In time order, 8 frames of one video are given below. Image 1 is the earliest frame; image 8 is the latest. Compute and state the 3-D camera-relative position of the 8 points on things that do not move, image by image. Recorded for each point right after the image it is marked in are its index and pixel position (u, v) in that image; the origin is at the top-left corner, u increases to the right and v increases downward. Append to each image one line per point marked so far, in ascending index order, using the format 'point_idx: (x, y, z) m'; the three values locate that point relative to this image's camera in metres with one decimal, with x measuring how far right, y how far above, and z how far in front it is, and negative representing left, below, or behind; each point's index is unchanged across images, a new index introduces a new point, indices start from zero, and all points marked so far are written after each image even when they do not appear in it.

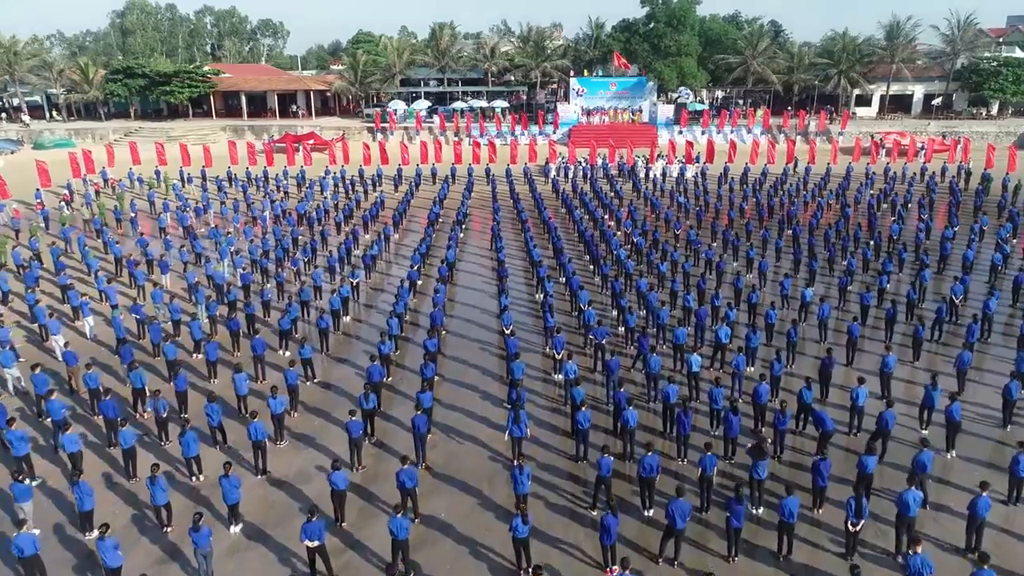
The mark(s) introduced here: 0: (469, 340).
0: (-1.0, -1.3, +18.4) m
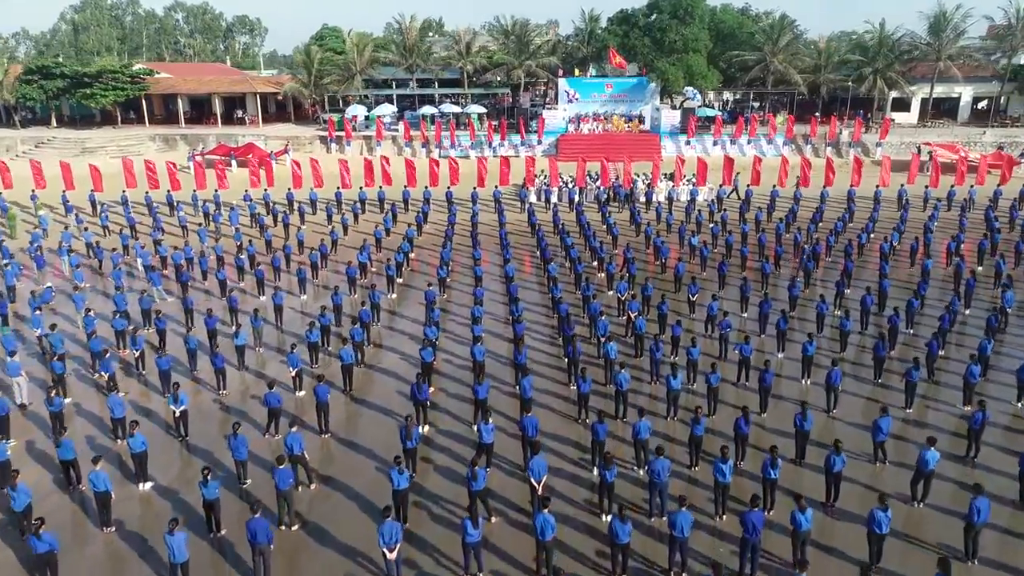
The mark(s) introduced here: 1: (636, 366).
0: (-2.4, -3.5, +10.3) m
1: (+2.6, -1.7, +16.1) m
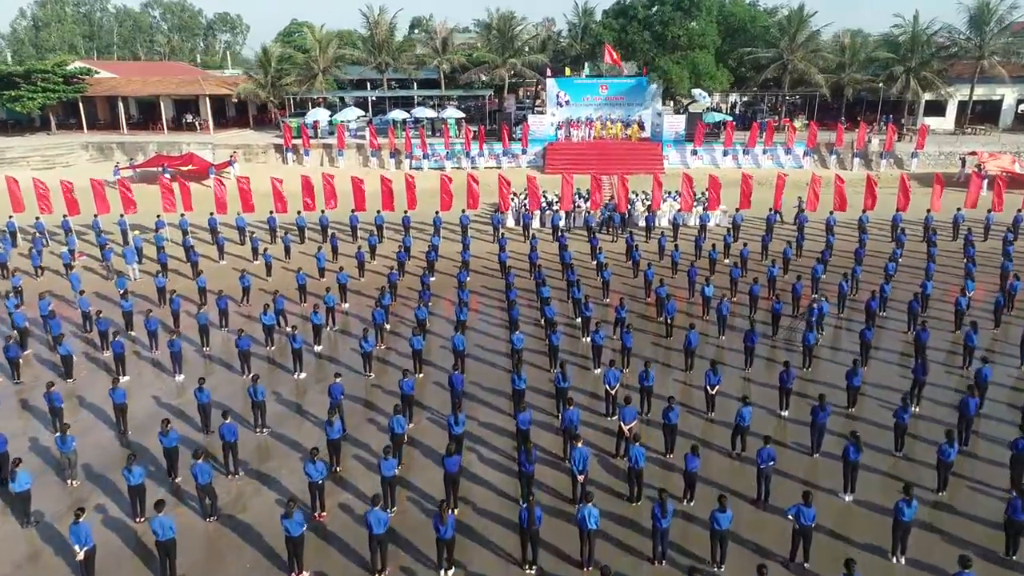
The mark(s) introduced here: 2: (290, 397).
0: (-3.4, -5.1, +4.6) m
1: (+1.6, -3.2, +10.4) m
2: (-4.4, -2.1, +14.7) m
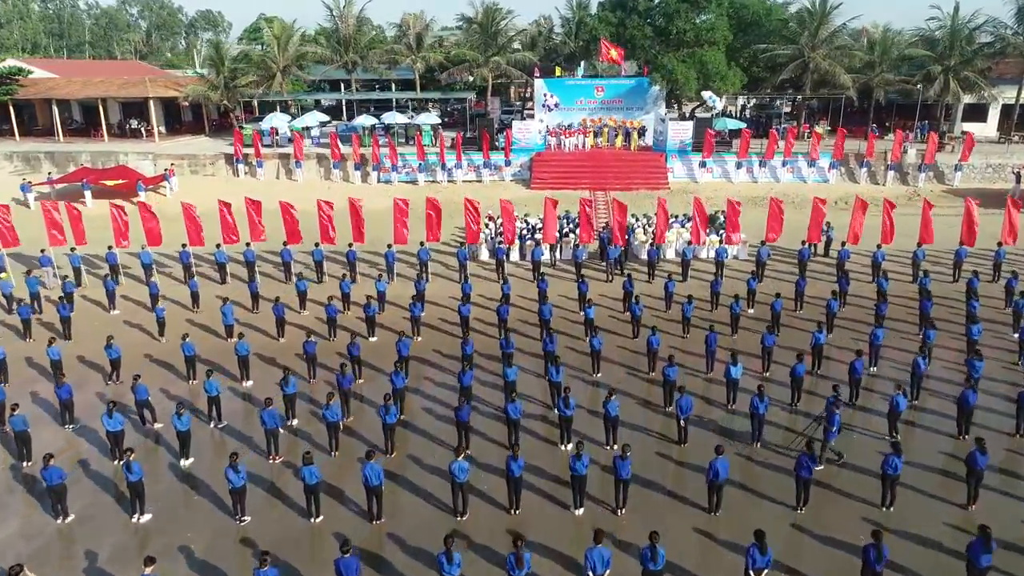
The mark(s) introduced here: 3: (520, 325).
0: (-4.2, -6.5, -0.5) m
1: (+0.8, -4.6, +5.3) m
2: (-5.2, -3.5, +9.7) m
3: (+0.2, -0.8, +17.6) m
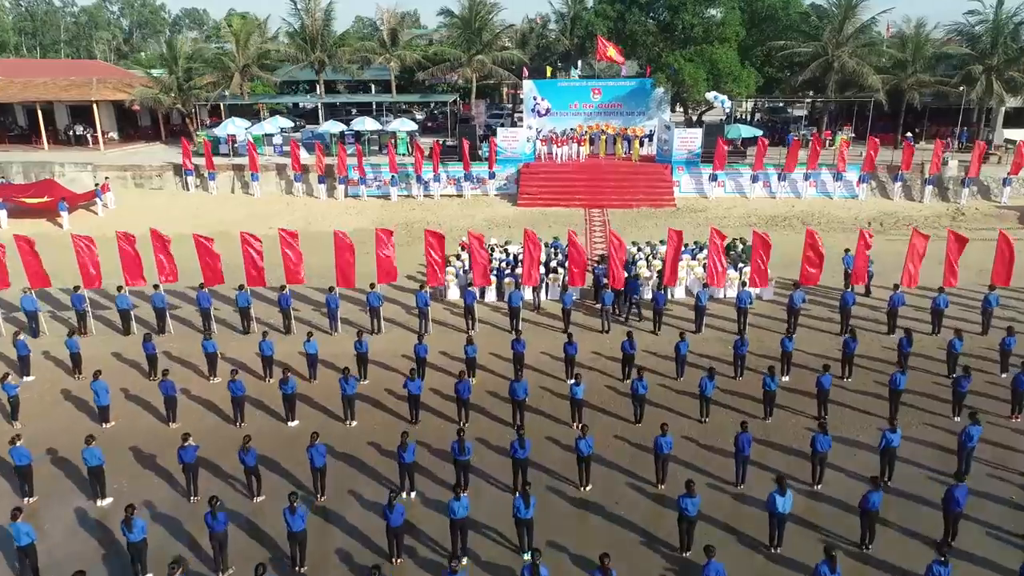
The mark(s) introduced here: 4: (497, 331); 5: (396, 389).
0: (-4.8, -7.7, -4.6) m
1: (+0.2, -5.8, +1.1) m
2: (-5.8, -4.6, +5.5) m
3: (-0.4, -2.0, +13.4) m
4: (-0.3, -0.9, +16.9) m
5: (-2.2, -1.9, +14.0) m
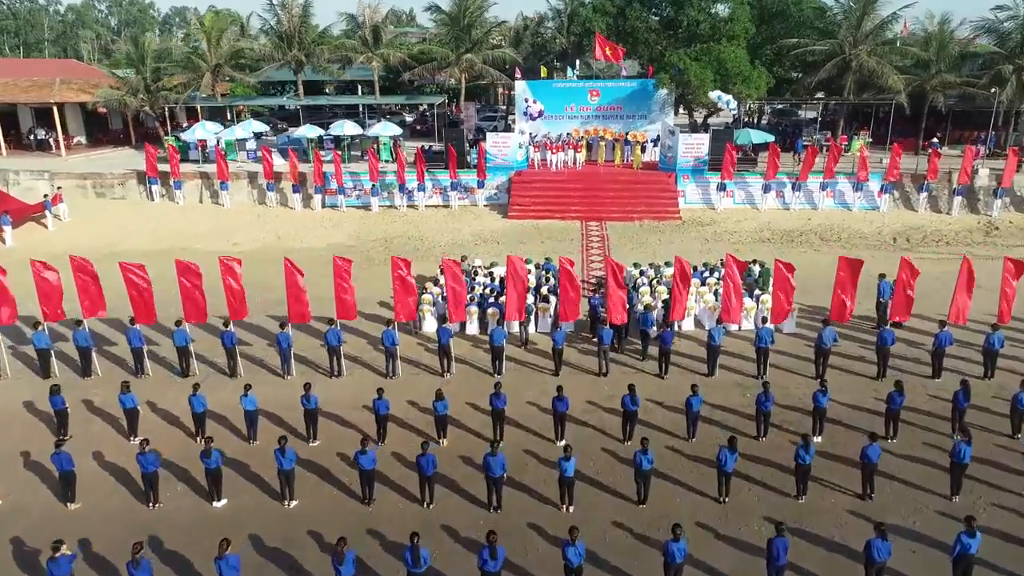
0: (-5.2, -8.4, -7.1) m
1: (-0.2, -6.5, -1.3) m
2: (-6.1, -5.3, +3.1) m
3: (-0.8, -2.7, +11.0) m
4: (-0.7, -1.6, +14.5) m
5: (-2.5, -2.6, +11.6) m
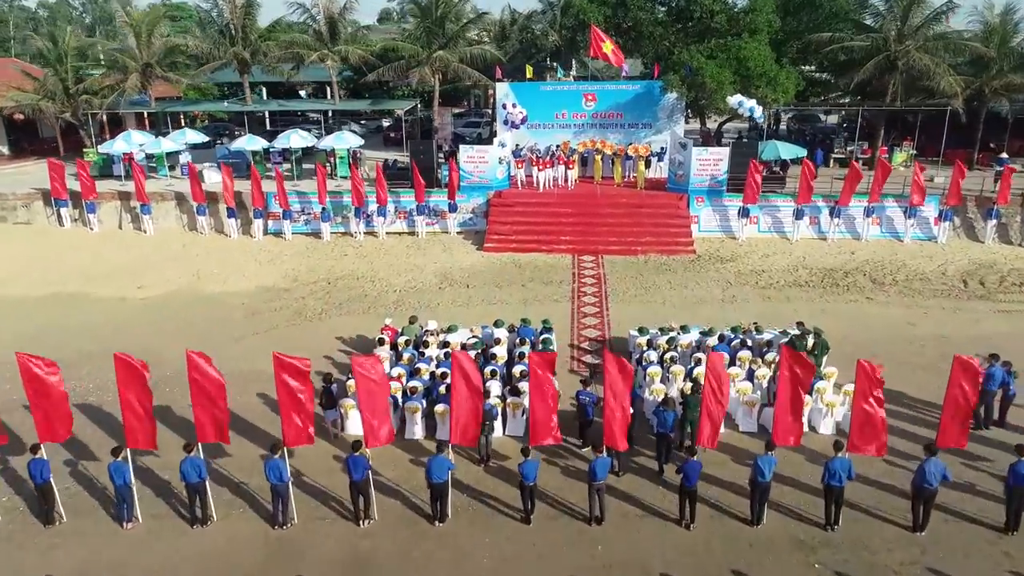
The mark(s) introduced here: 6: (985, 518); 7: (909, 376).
0: (-5.8, -9.7, -11.9) m
1: (-0.8, -7.8, -6.1) m
2: (-6.8, -6.7, -1.7) m
3: (-1.5, -4.0, +6.2) m
4: (-1.4, -3.0, +9.7) m
5: (-3.2, -3.9, +6.8) m
6: (+6.0, -2.9, +9.5) m
7: (+7.4, -1.4, +14.0) m
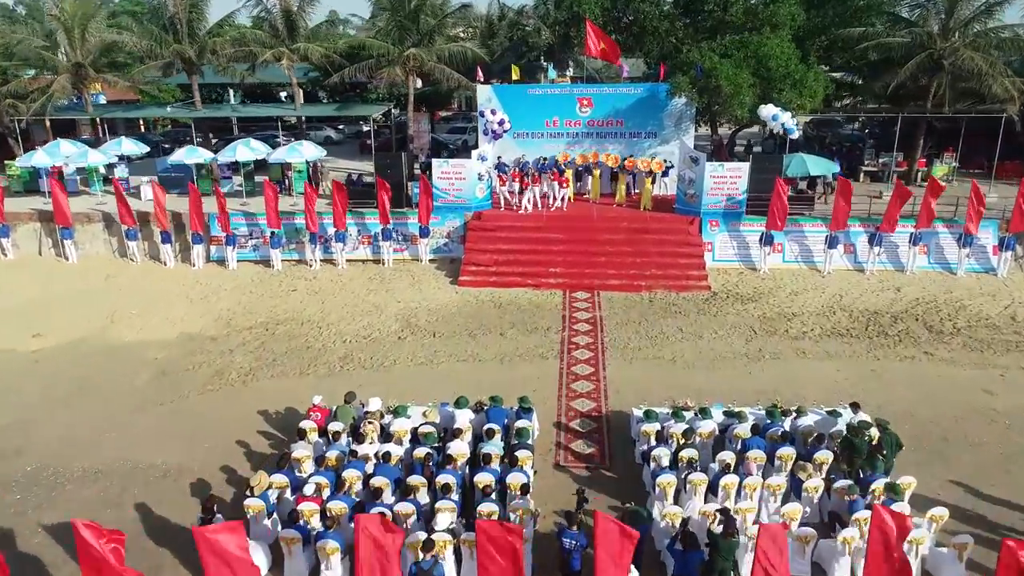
0: (-6.3, -10.7, -15.3) m
1: (-1.3, -8.8, -9.5) m
2: (-7.3, -7.7, -5.1) m
3: (-1.9, -5.0, +2.8) m
4: (-1.8, -4.0, +6.3) m
5: (-3.7, -4.9, +3.4) m
6: (+5.5, -3.9, +6.0) m
7: (+6.9, -2.4, +10.6) m
